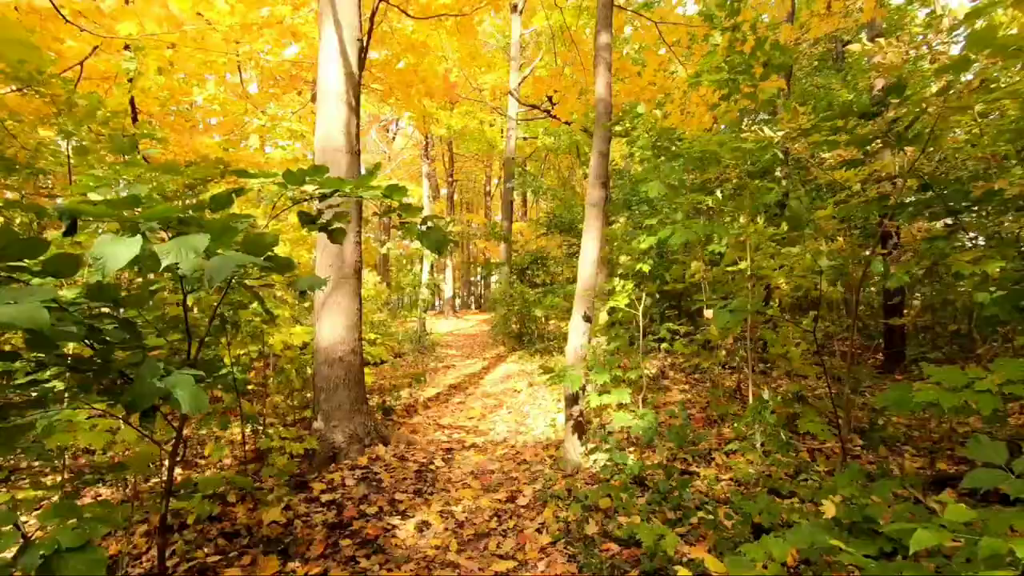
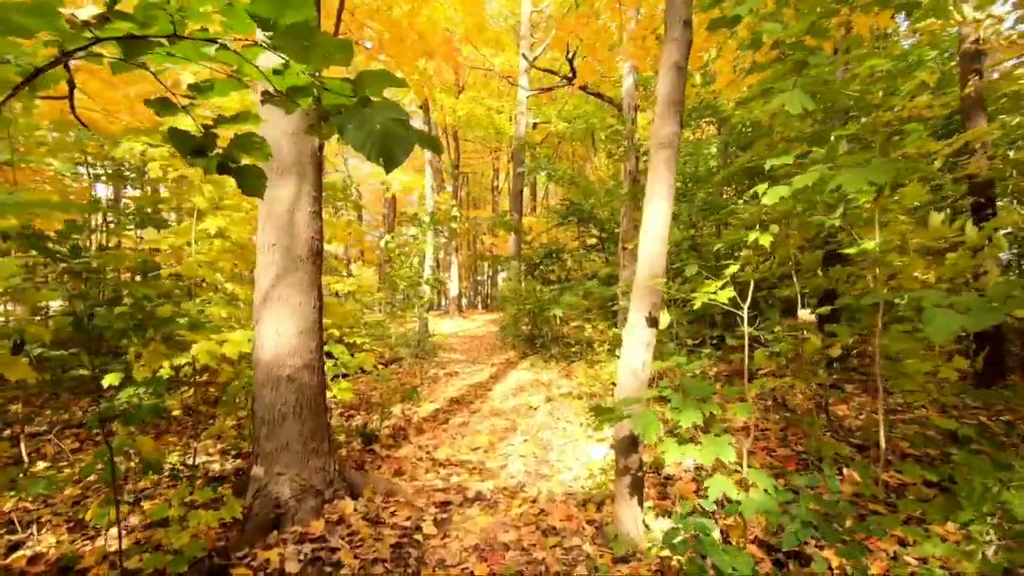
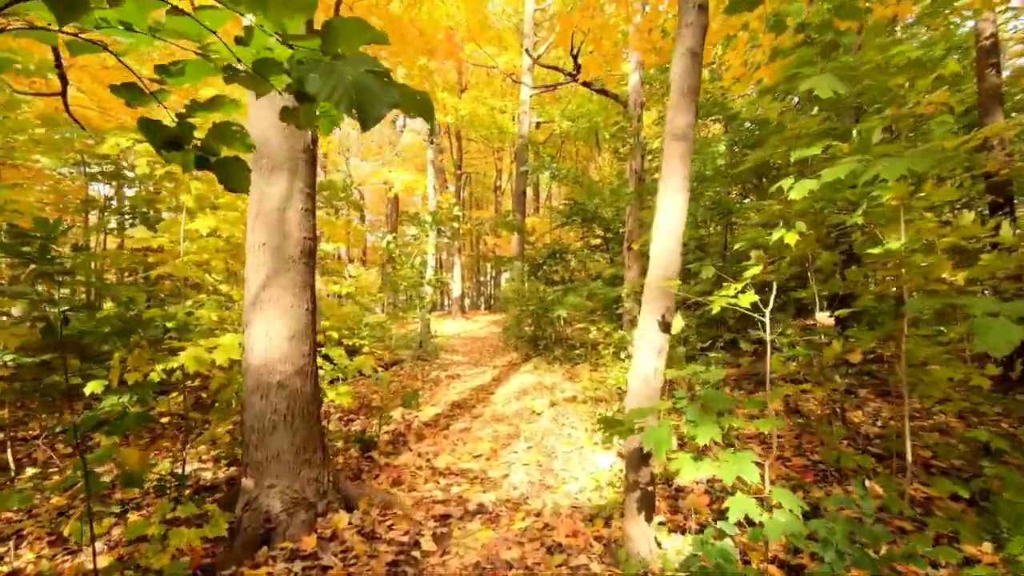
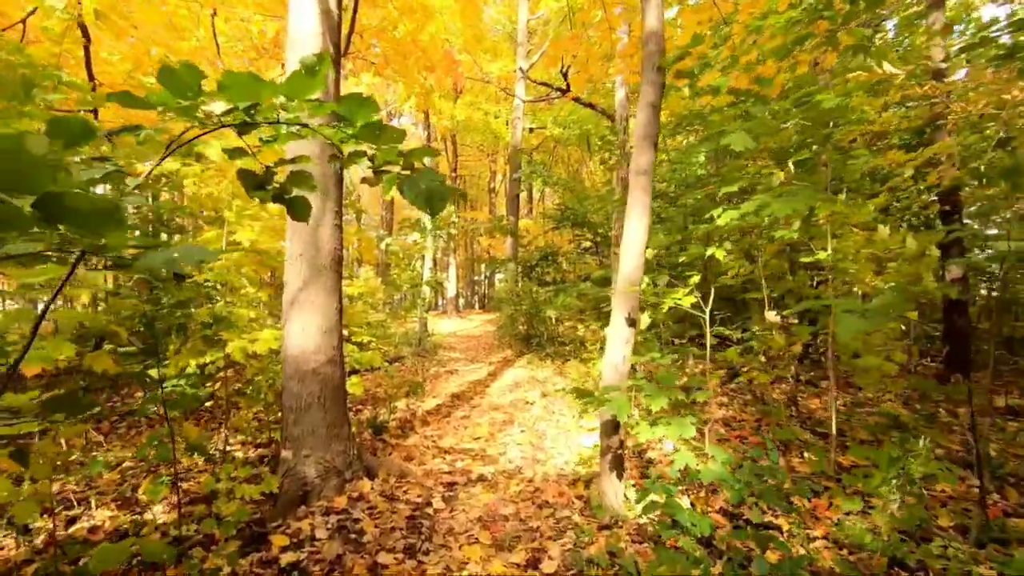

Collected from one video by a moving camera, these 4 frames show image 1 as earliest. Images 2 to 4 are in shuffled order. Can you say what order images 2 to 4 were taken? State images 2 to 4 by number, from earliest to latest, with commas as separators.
4, 2, 3
